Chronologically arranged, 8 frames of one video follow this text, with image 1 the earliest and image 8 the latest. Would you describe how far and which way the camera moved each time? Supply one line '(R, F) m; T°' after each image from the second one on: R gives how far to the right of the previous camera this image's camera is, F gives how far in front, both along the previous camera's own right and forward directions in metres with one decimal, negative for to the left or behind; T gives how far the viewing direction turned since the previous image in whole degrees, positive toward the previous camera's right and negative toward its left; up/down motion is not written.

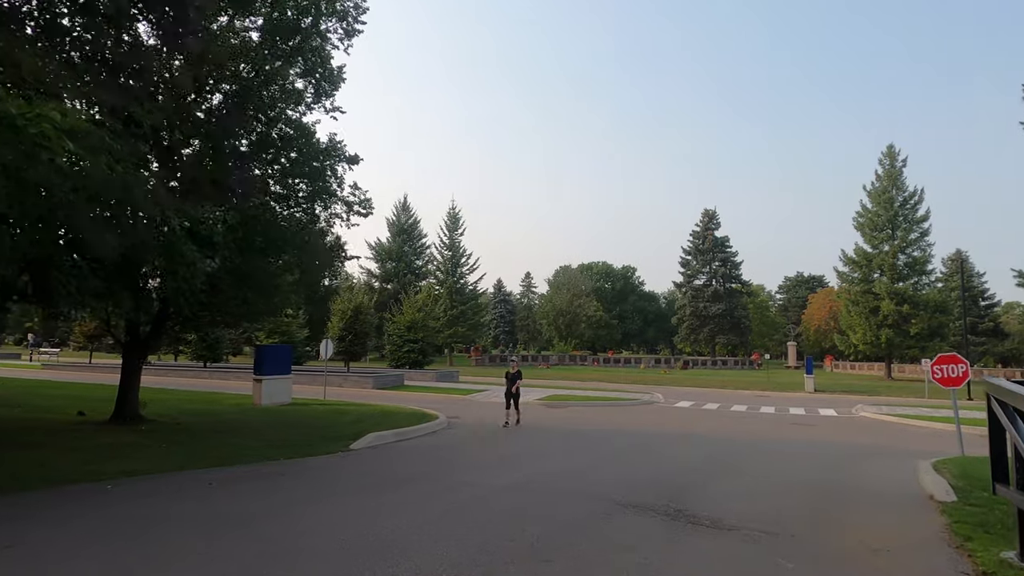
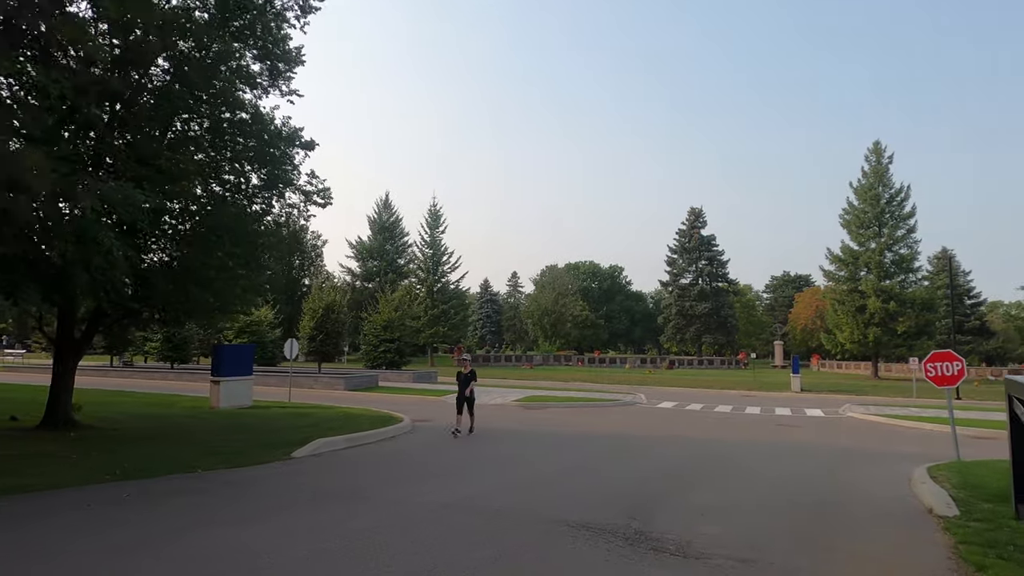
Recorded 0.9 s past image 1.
(+0.5, +1.0) m; +1°
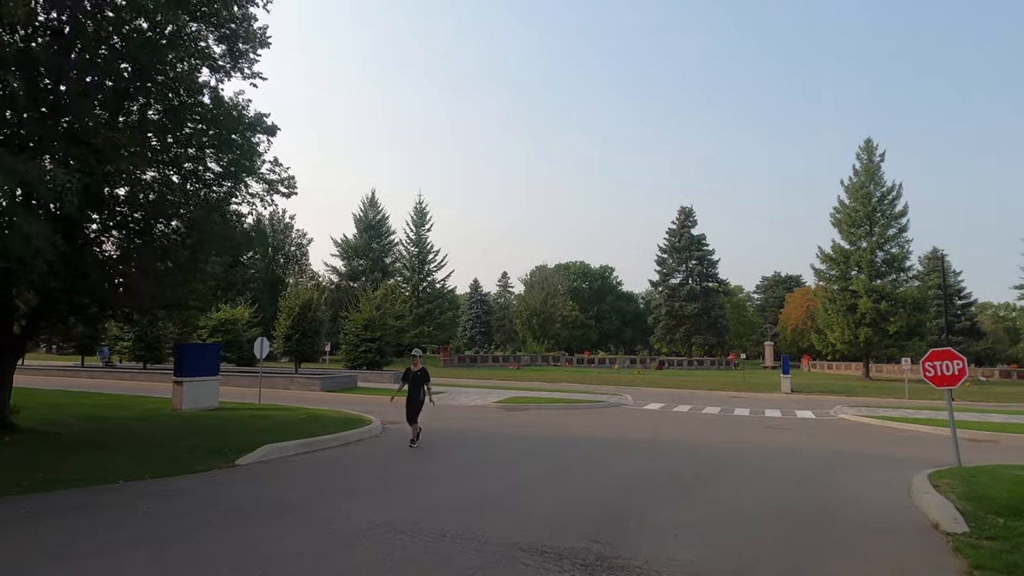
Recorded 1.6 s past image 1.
(+0.4, +0.8) m; +1°
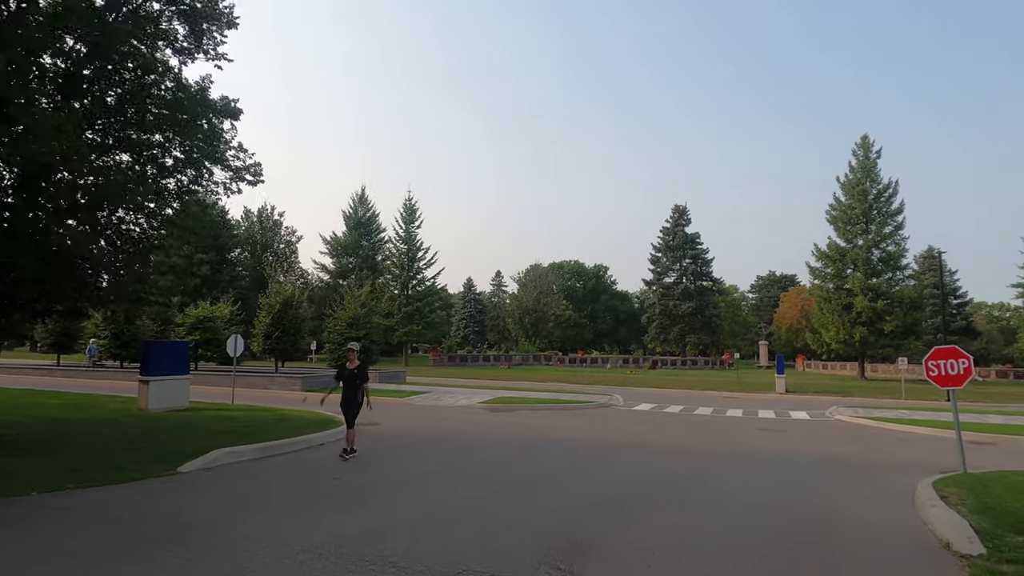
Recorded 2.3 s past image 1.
(+0.3, +0.8) m; 0°
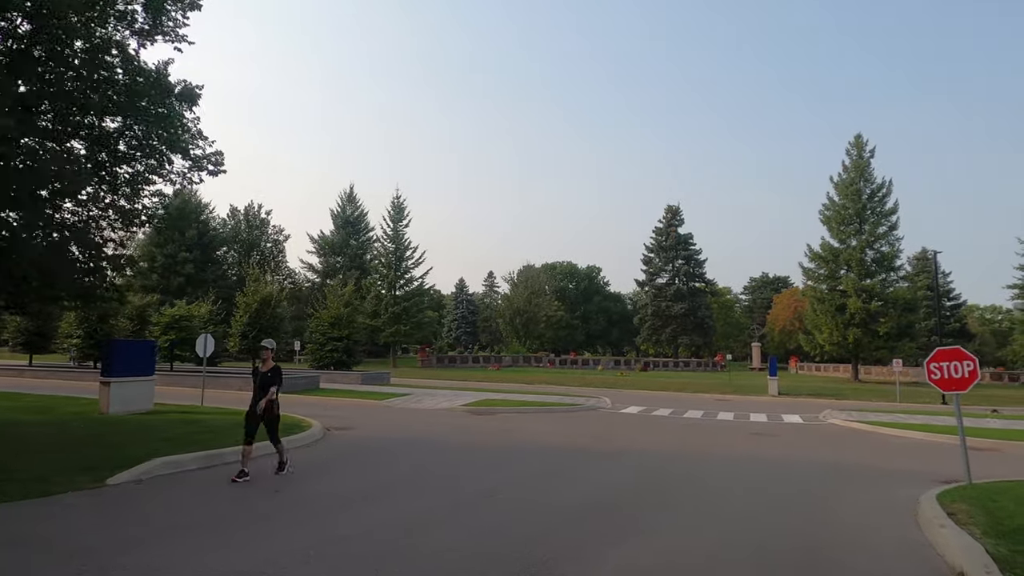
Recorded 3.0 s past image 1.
(+0.3, +0.8) m; 0°
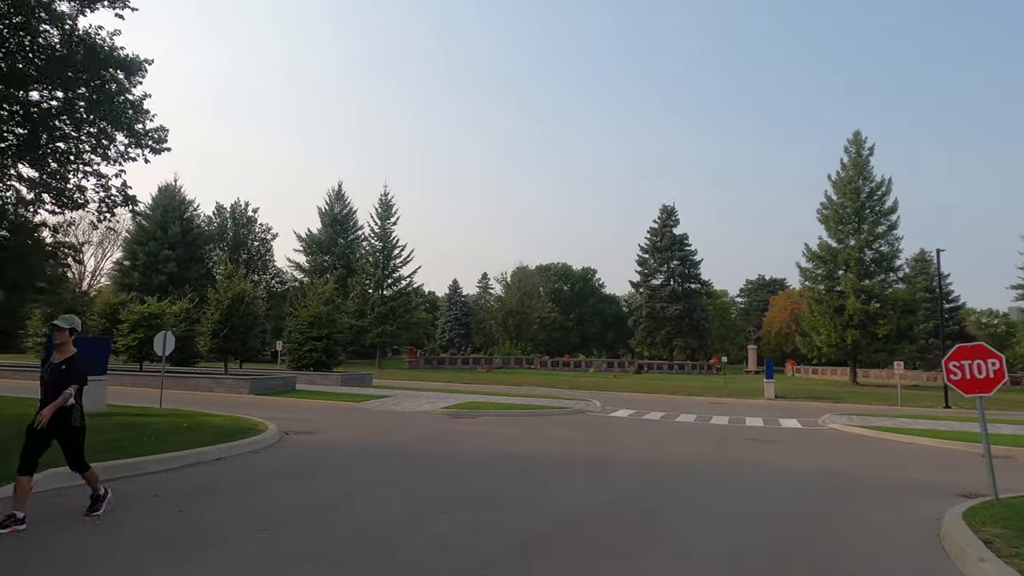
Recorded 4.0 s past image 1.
(+0.4, +1.1) m; 0°
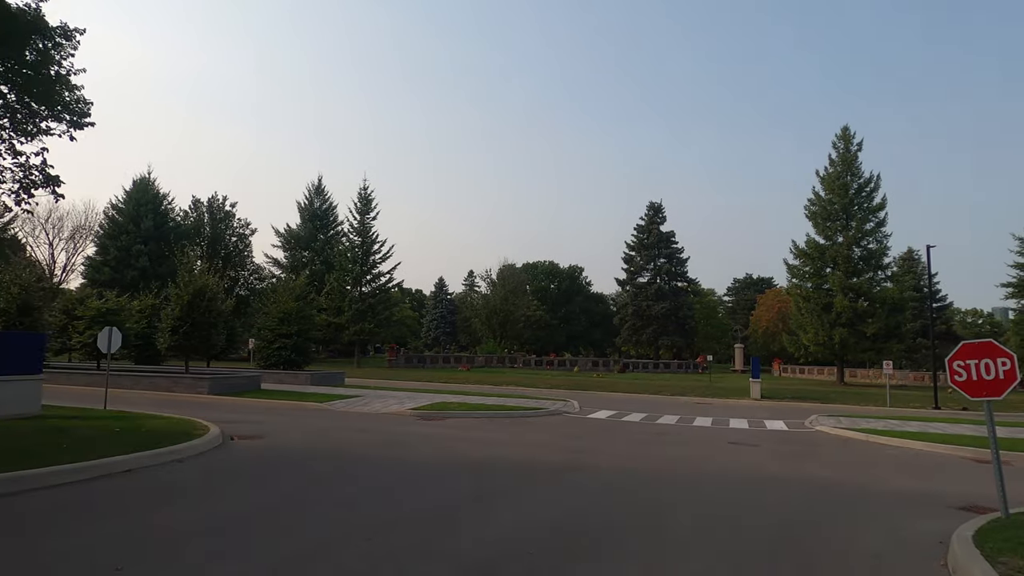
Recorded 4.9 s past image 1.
(+0.5, +1.0) m; +1°
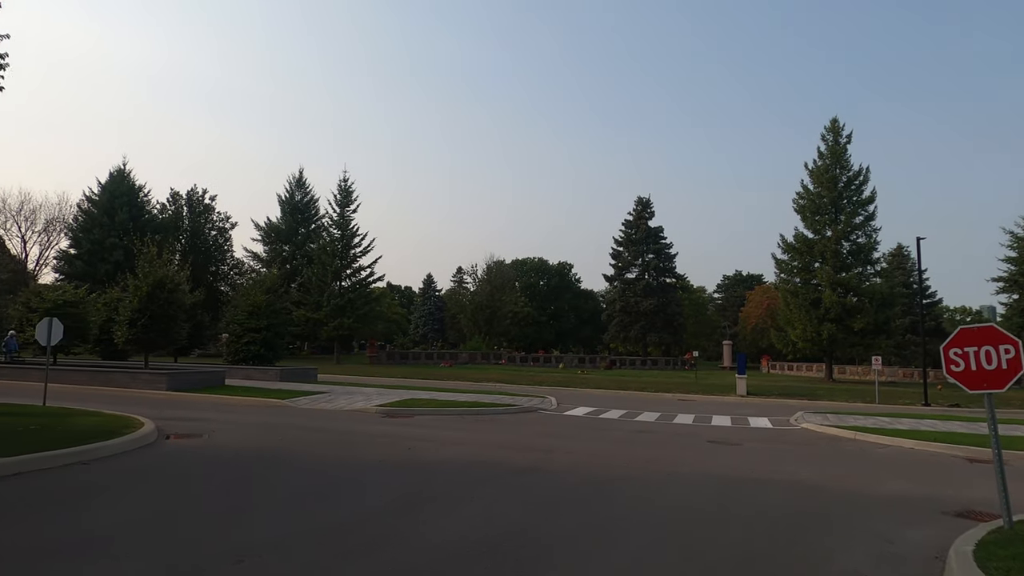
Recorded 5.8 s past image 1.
(+0.5, +0.9) m; +1°
